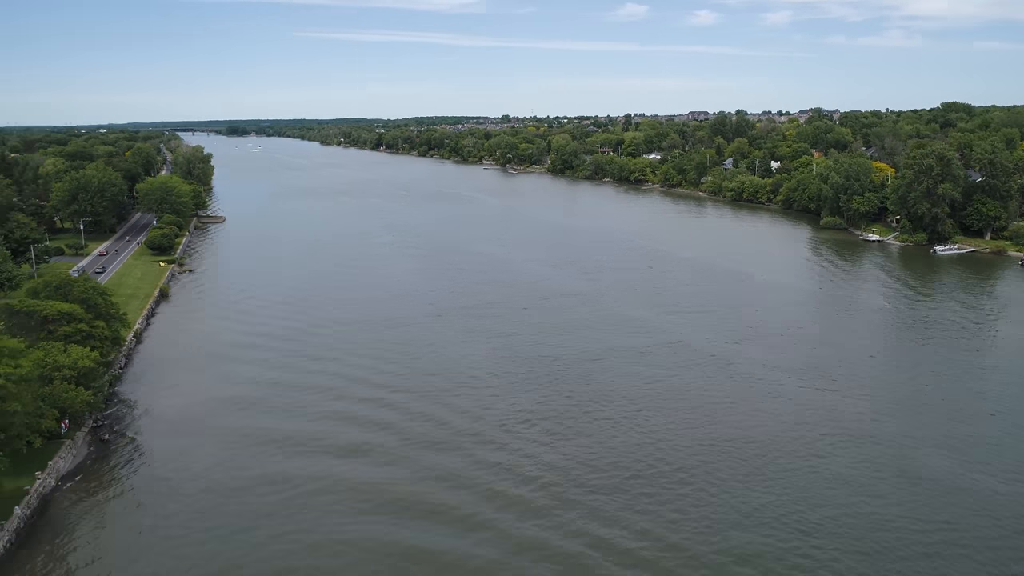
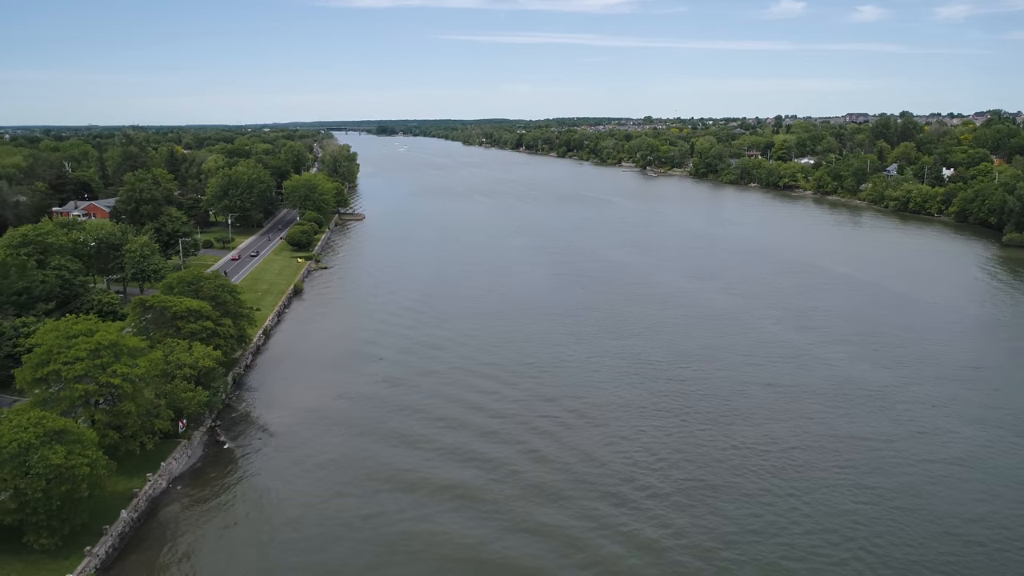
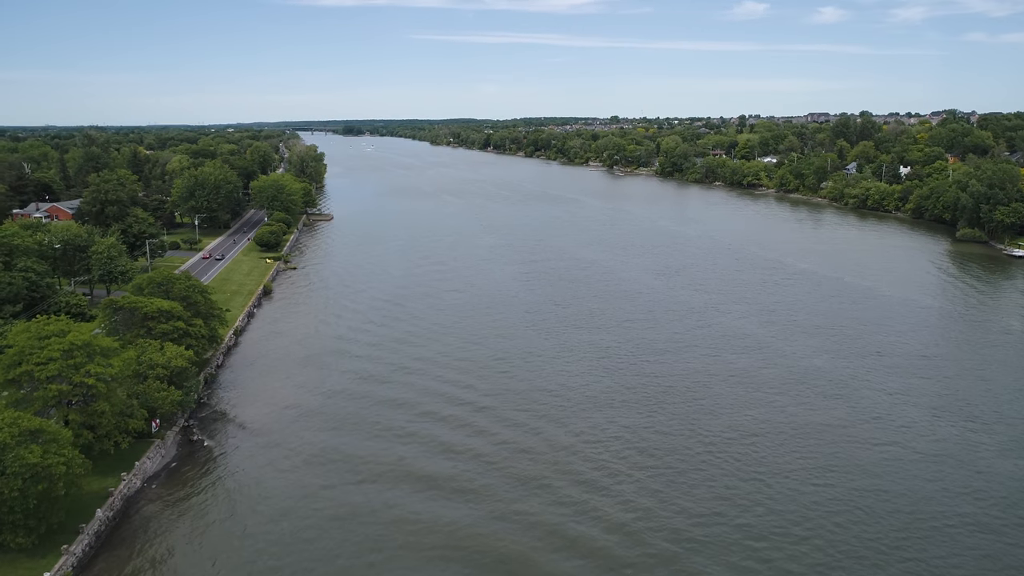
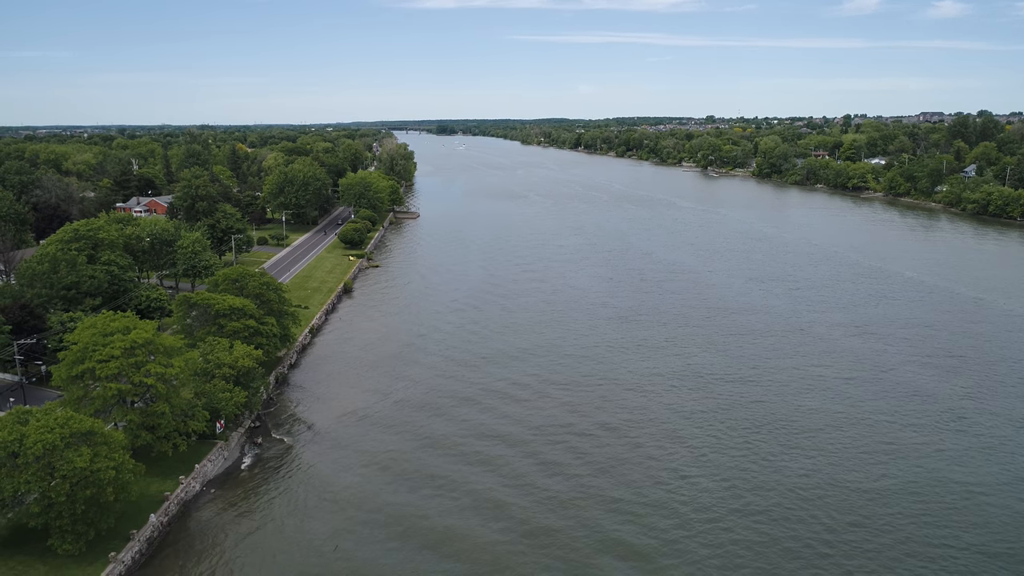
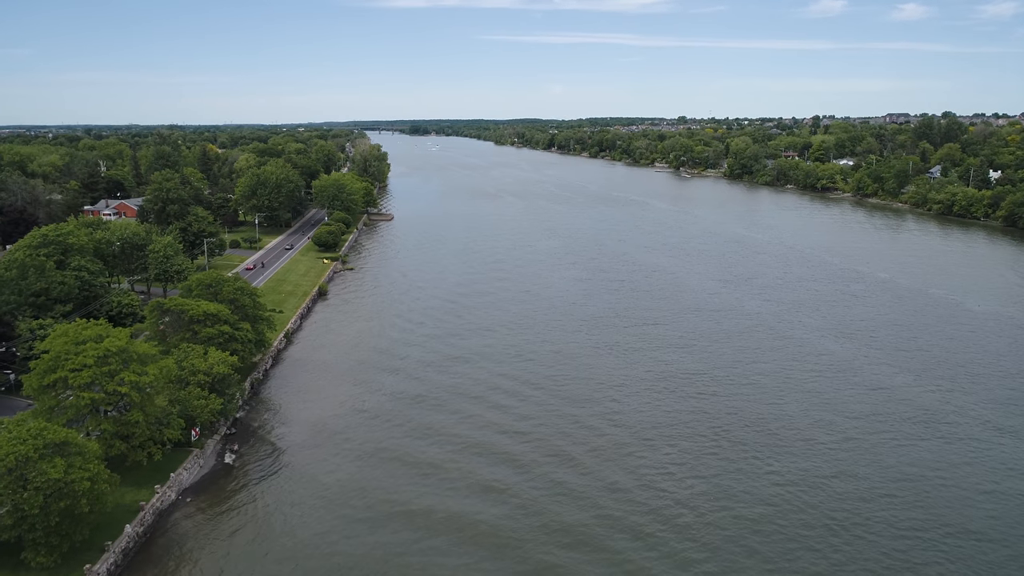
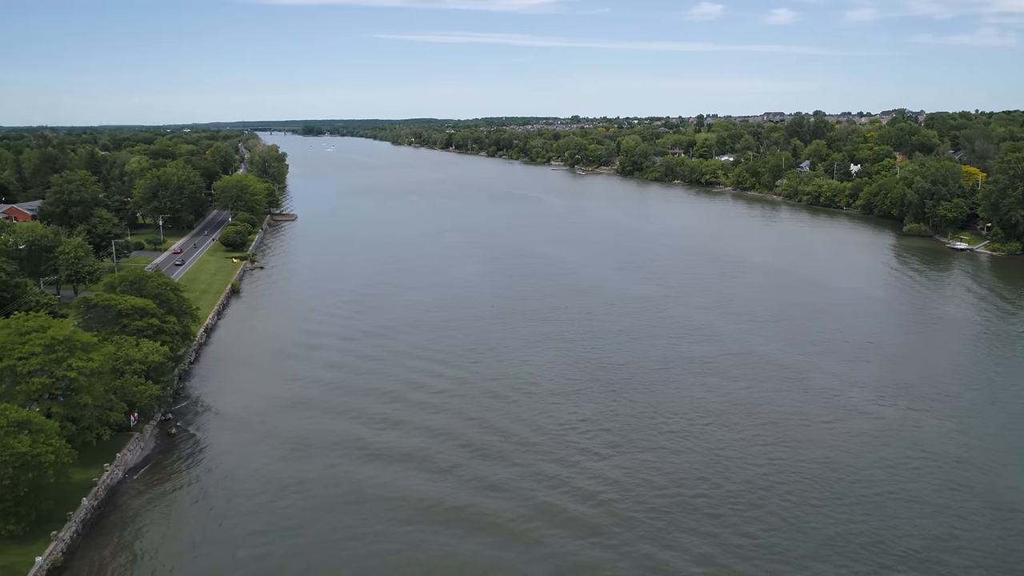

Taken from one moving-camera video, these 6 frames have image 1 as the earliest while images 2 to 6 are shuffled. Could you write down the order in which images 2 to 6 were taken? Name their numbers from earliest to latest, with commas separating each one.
6, 3, 2, 5, 4
